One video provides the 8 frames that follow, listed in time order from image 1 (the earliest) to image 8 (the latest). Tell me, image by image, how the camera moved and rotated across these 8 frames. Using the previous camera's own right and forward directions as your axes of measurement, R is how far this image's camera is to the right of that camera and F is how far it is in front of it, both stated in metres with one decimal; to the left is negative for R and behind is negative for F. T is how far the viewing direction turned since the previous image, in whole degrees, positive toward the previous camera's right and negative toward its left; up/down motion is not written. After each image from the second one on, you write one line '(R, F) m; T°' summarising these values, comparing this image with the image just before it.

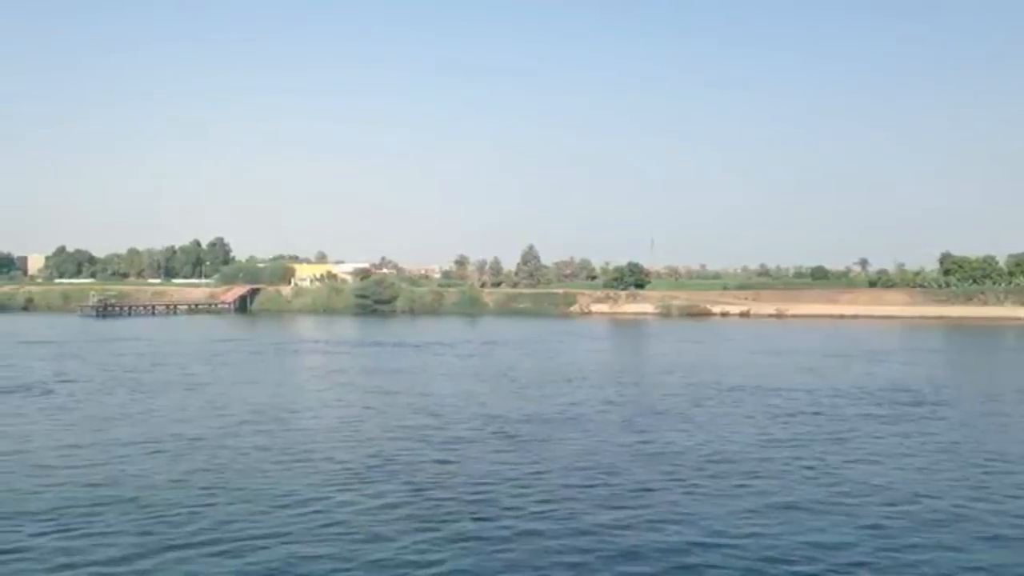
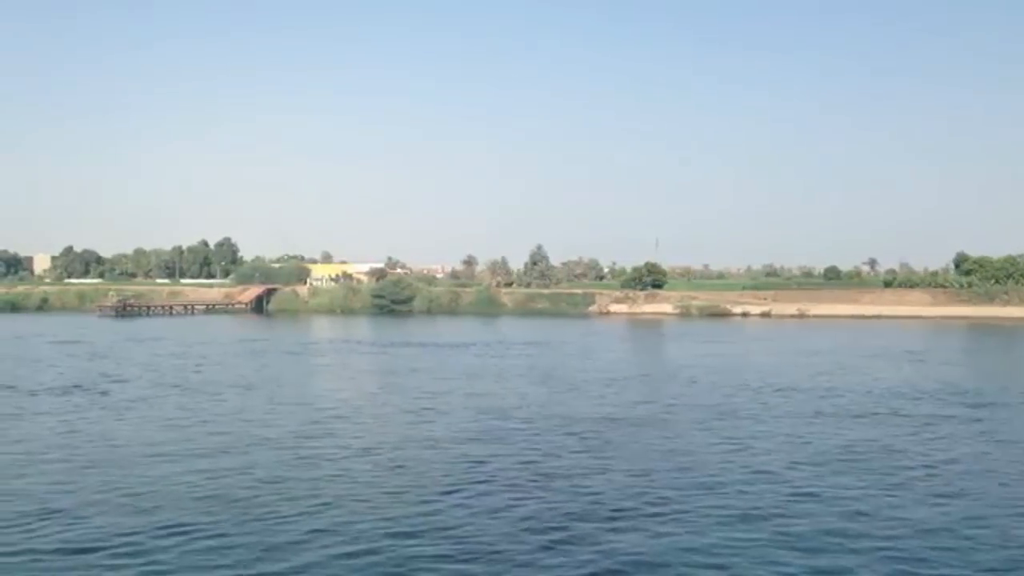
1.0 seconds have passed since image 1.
(-1.3, +0.2) m; 0°
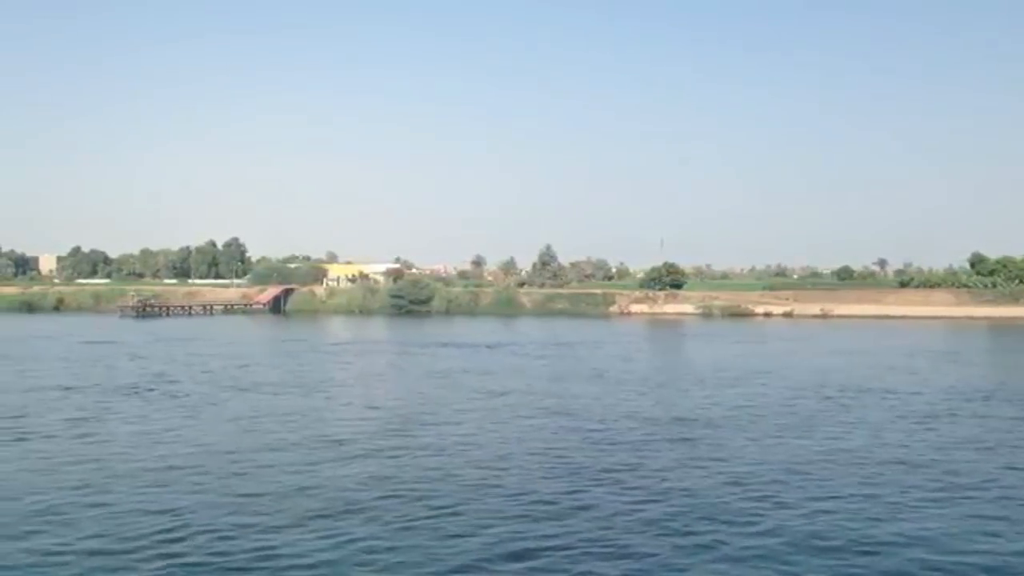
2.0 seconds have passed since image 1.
(-1.5, +0.2) m; 0°
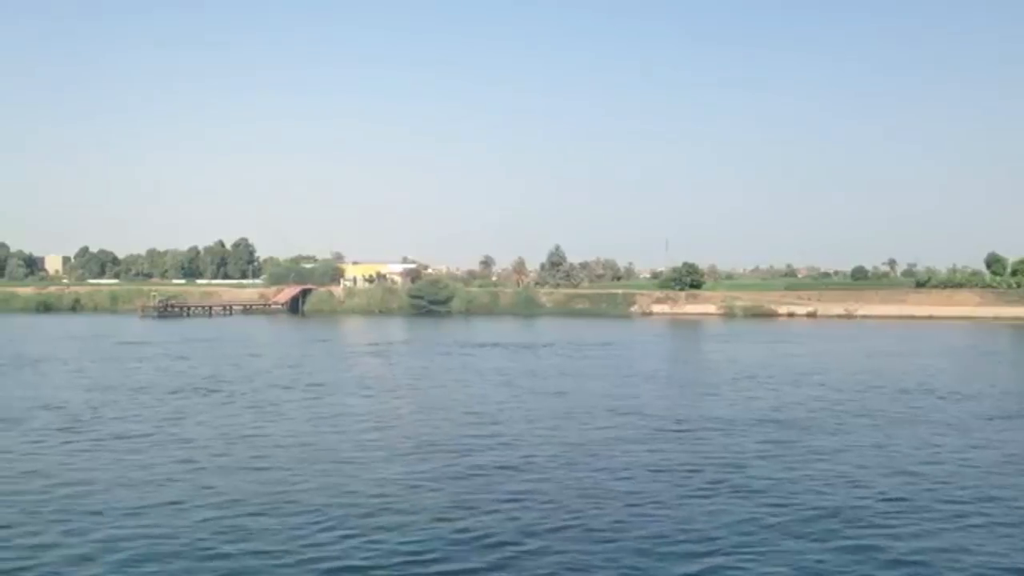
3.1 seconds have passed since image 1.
(-1.5, +0.2) m; 0°
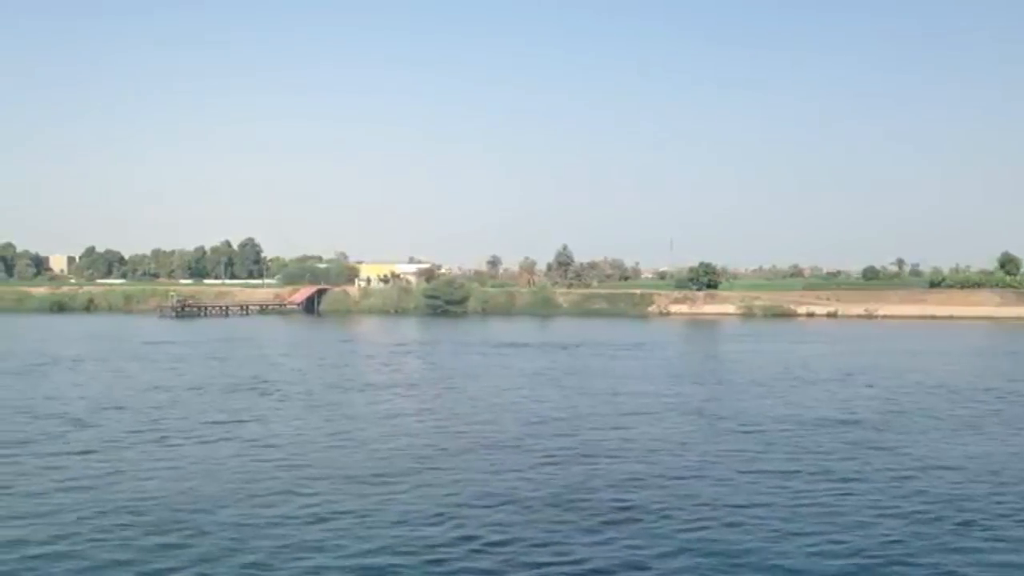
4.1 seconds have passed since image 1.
(-1.3, +0.2) m; 0°
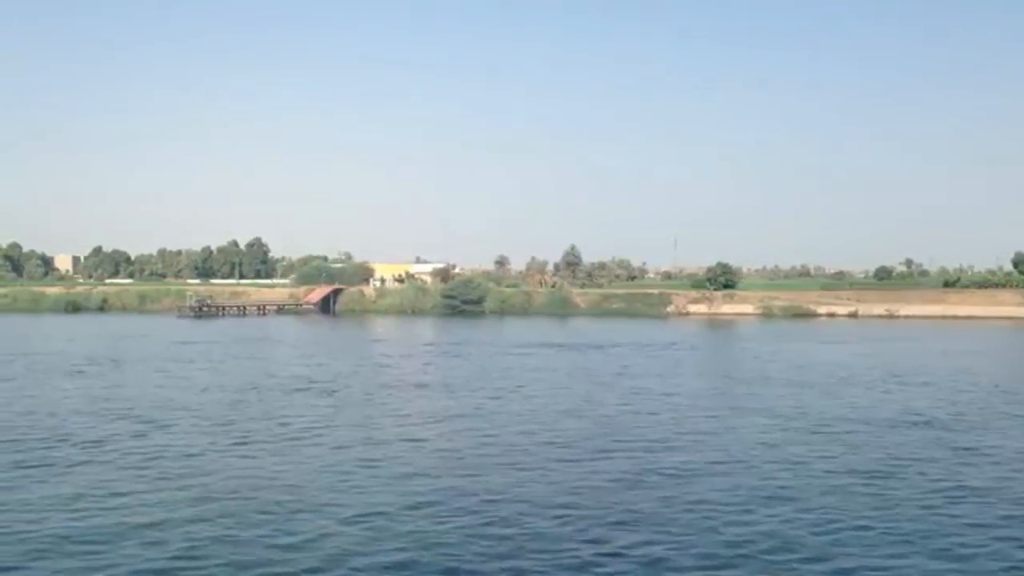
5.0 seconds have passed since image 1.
(-1.3, +0.2) m; 0°
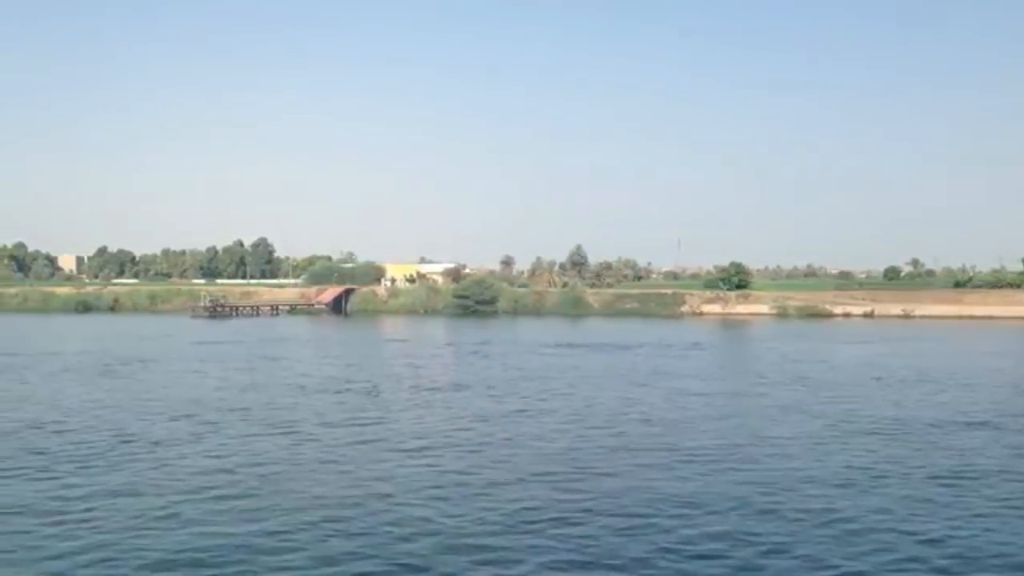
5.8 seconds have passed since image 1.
(-1.0, +0.2) m; 0°
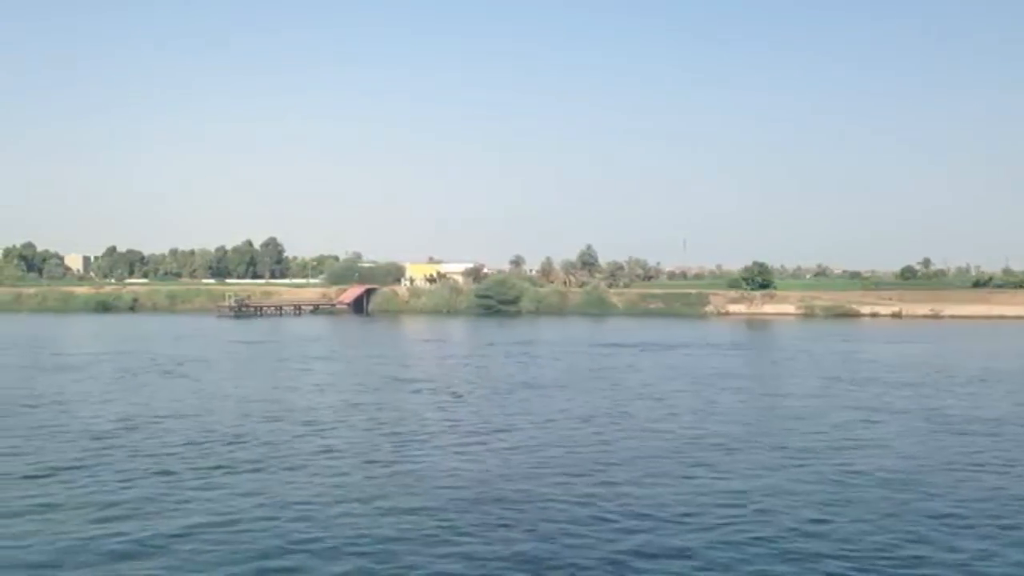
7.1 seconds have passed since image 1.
(-1.8, +0.3) m; 0°
